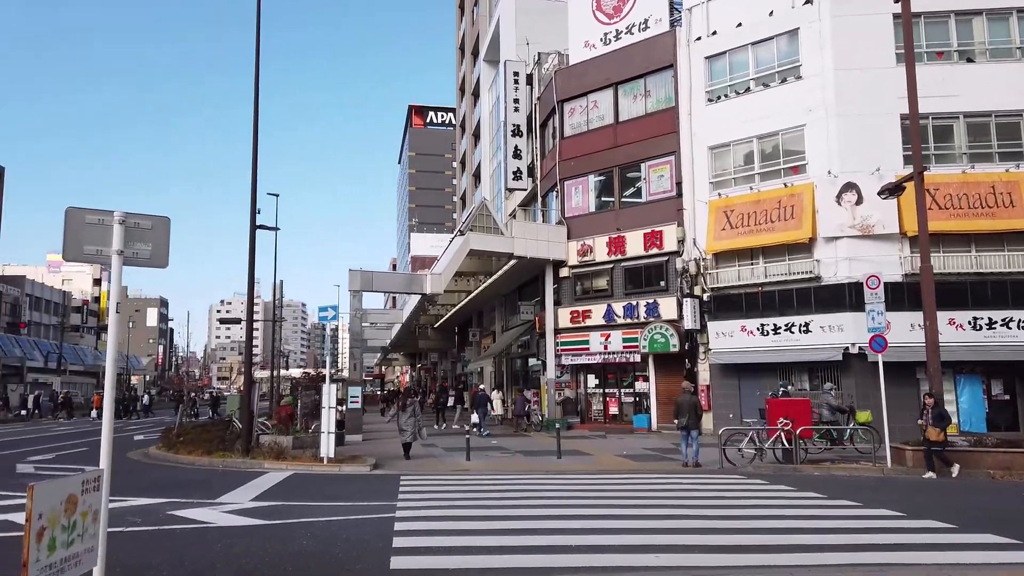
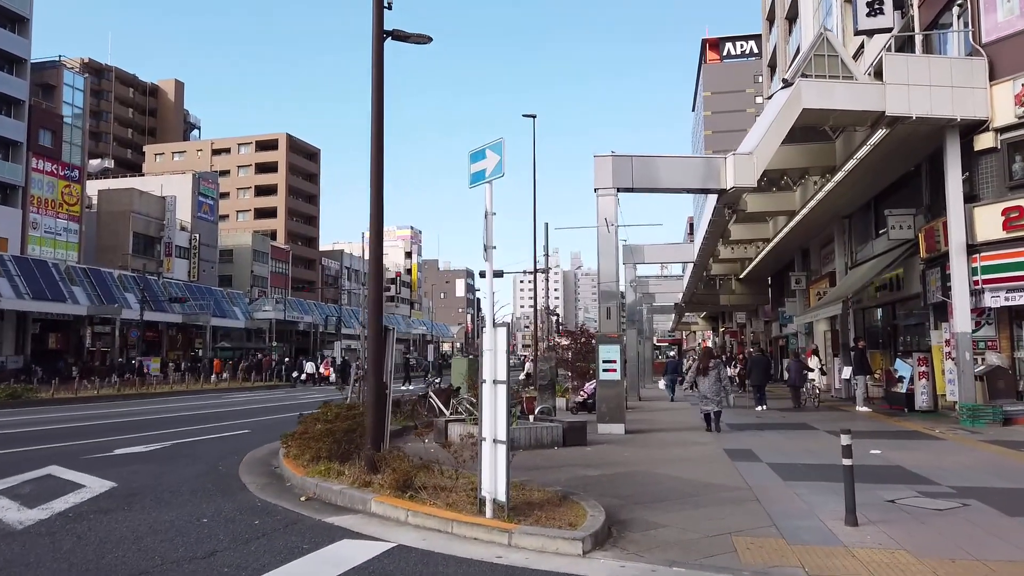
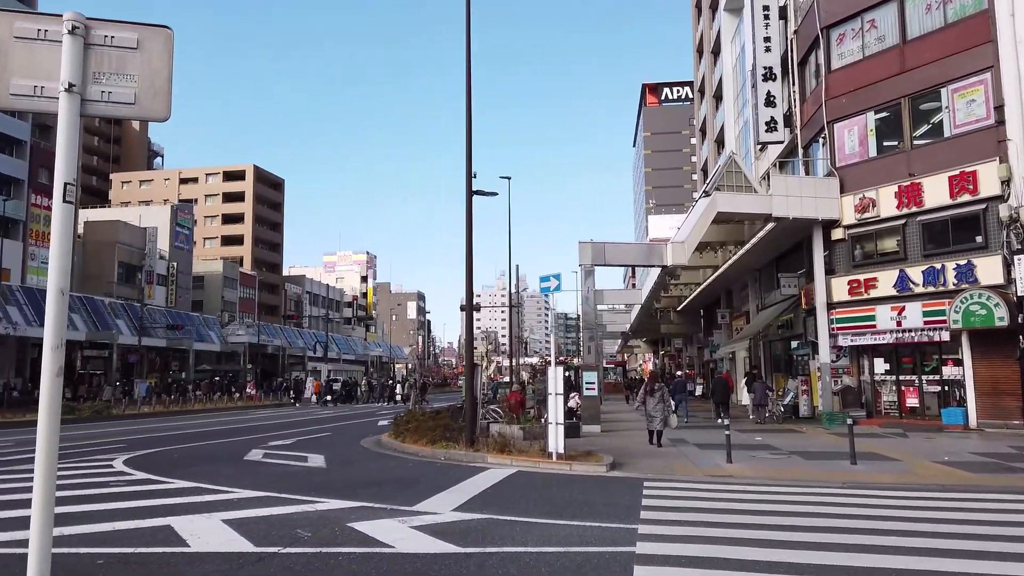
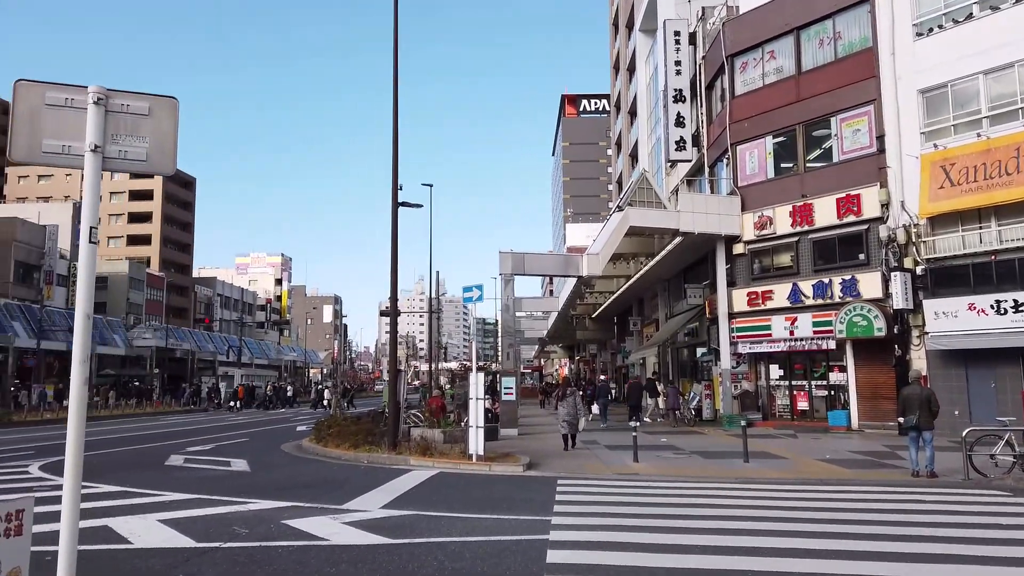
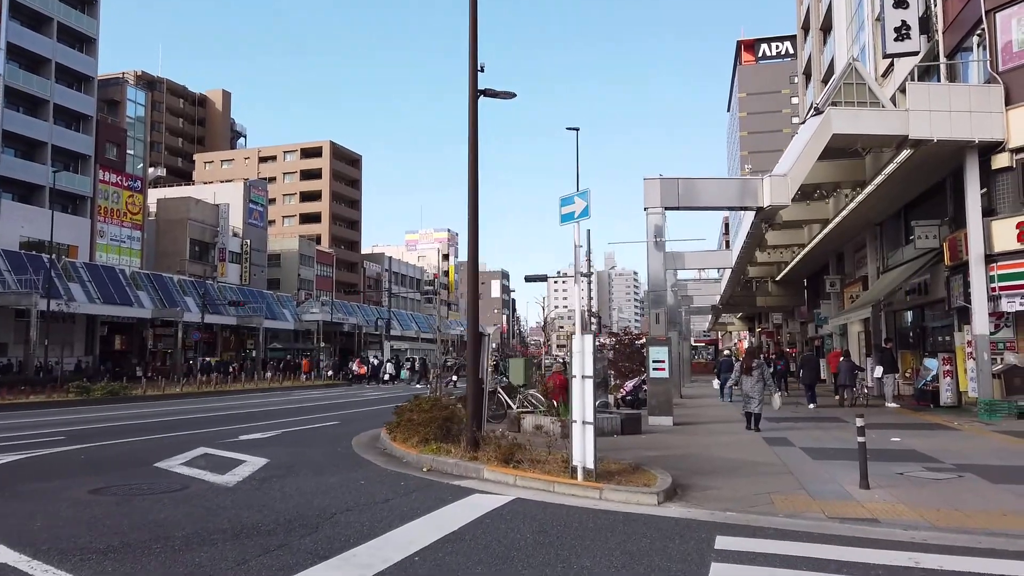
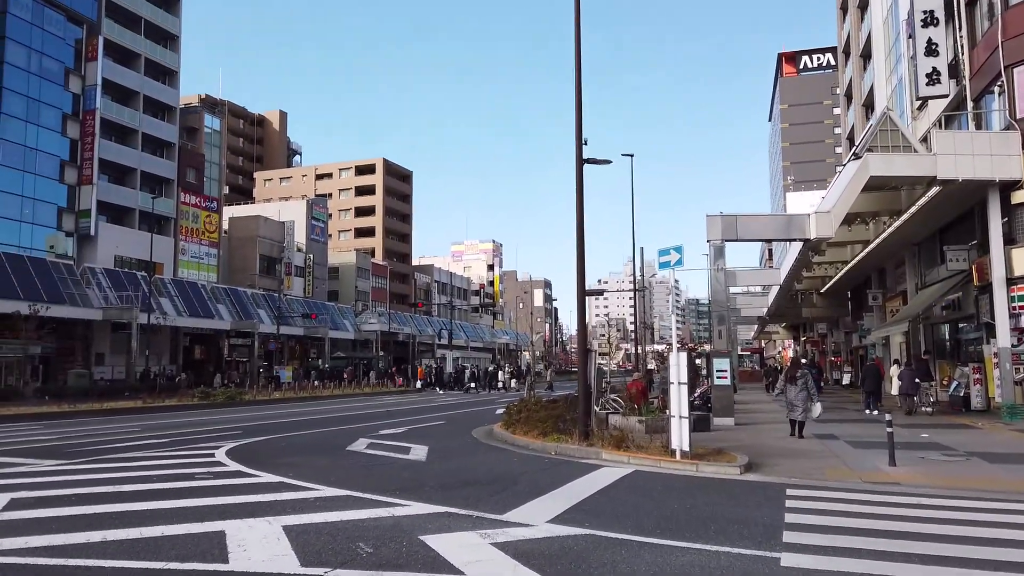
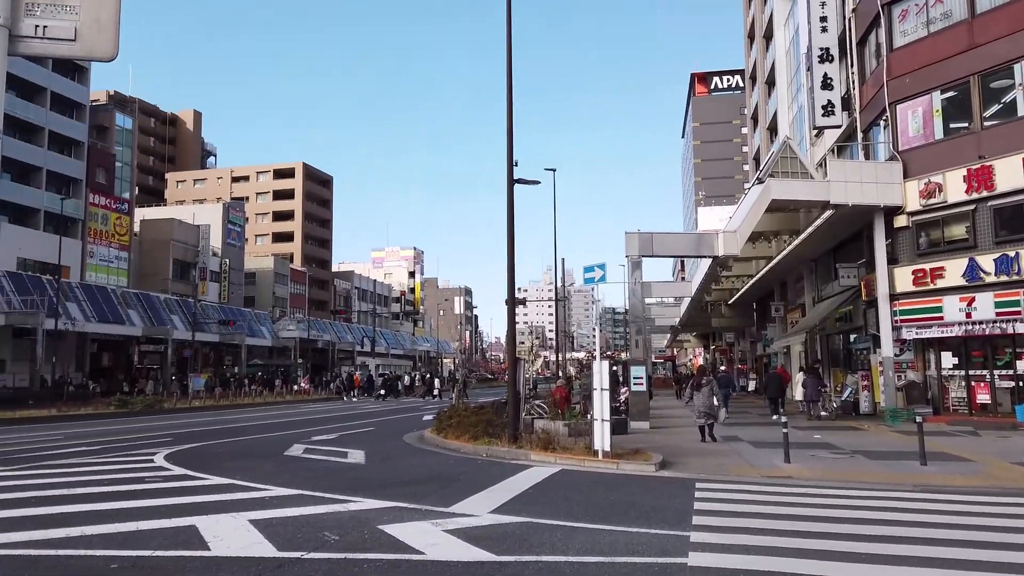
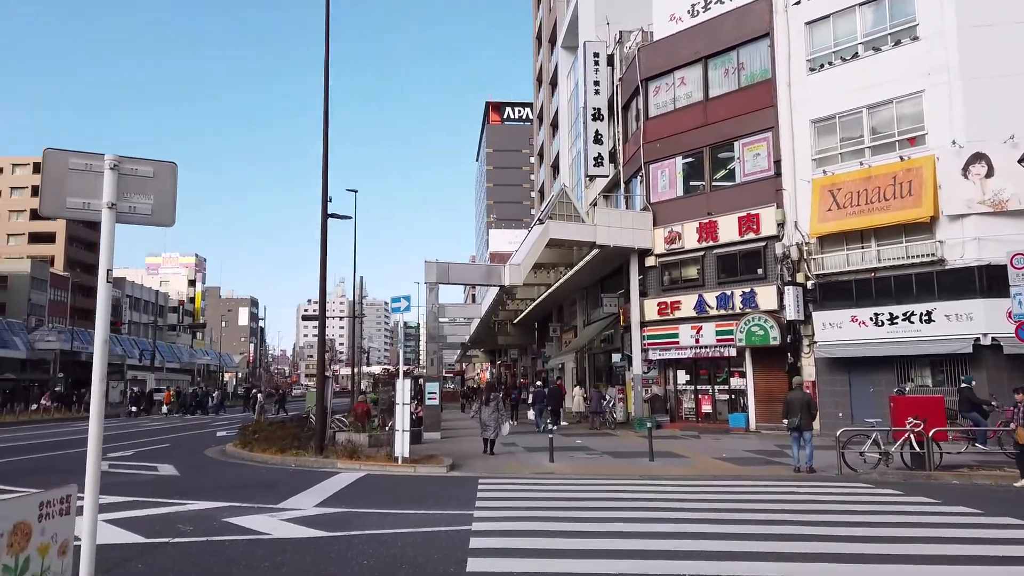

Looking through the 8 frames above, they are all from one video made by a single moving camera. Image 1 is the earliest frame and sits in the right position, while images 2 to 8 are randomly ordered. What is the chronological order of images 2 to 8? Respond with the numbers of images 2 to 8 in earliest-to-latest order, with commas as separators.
8, 4, 3, 7, 6, 5, 2
